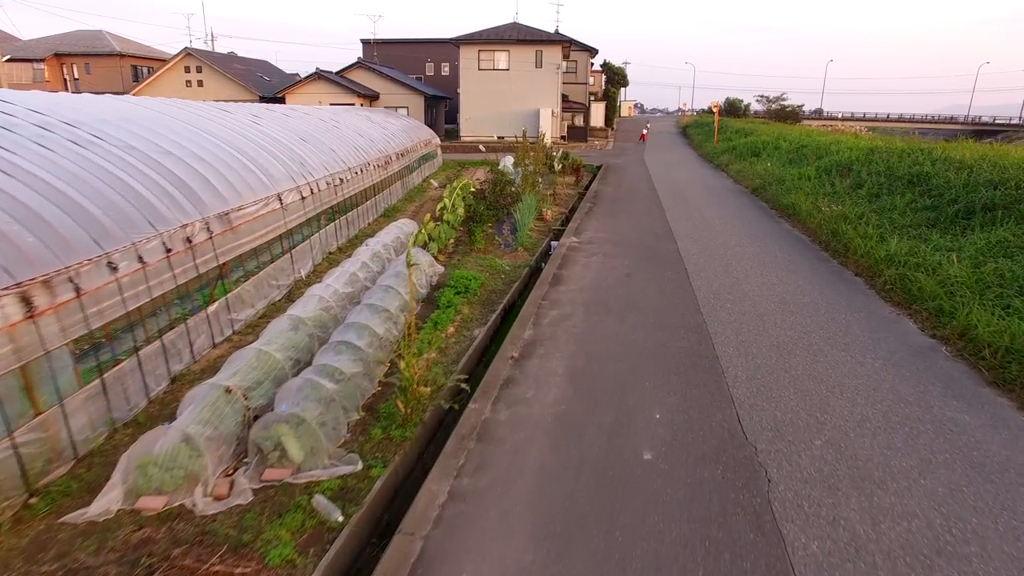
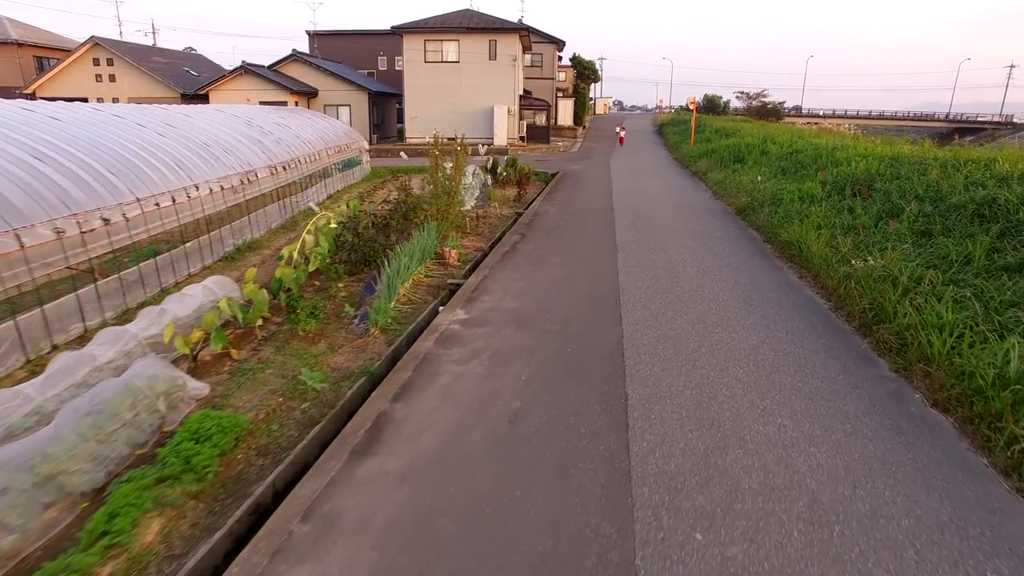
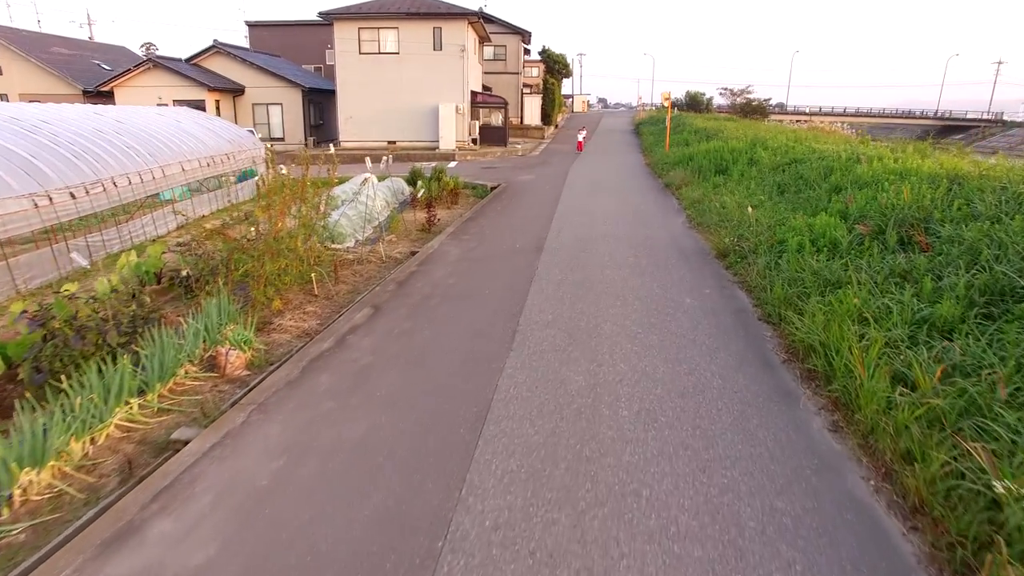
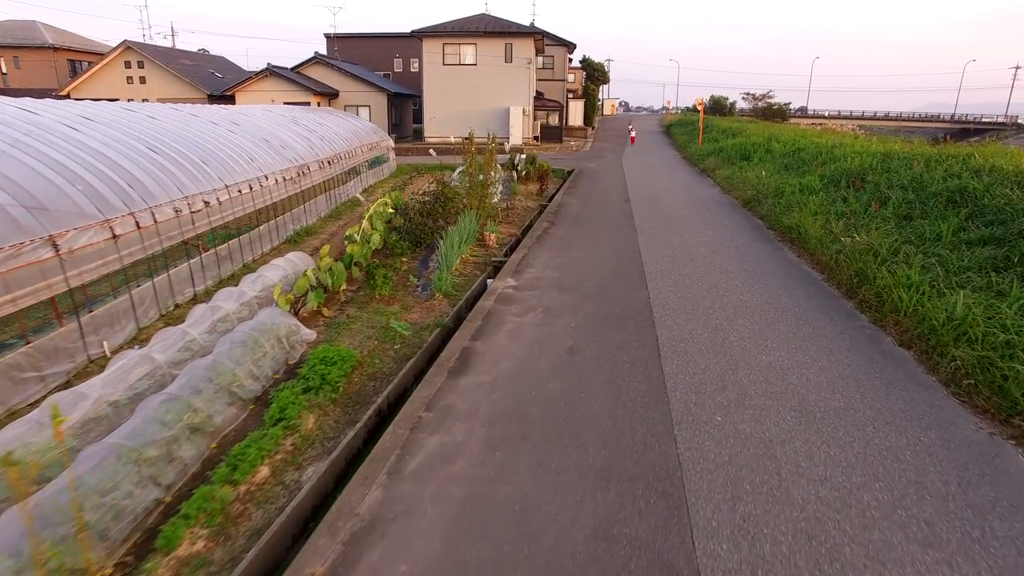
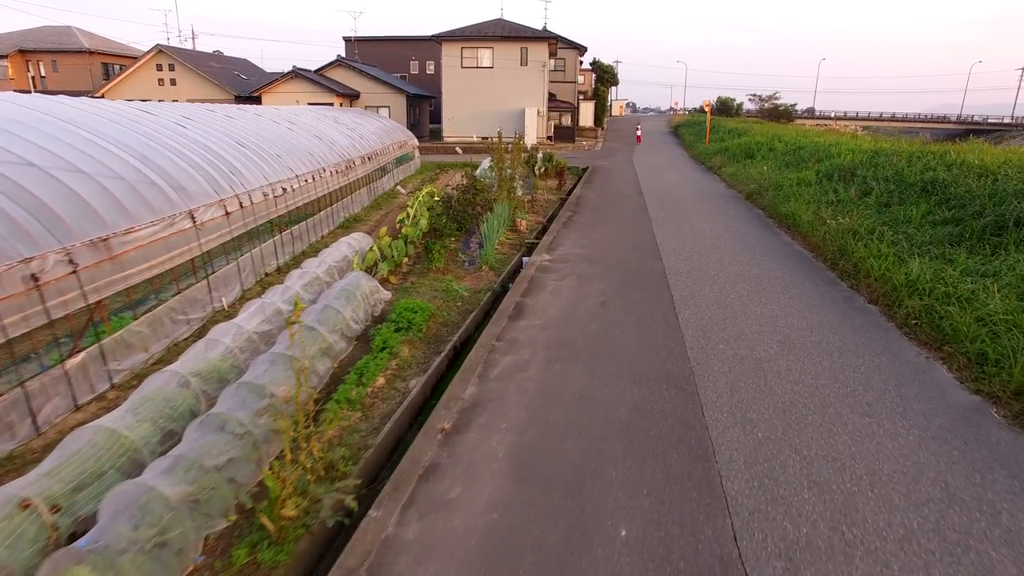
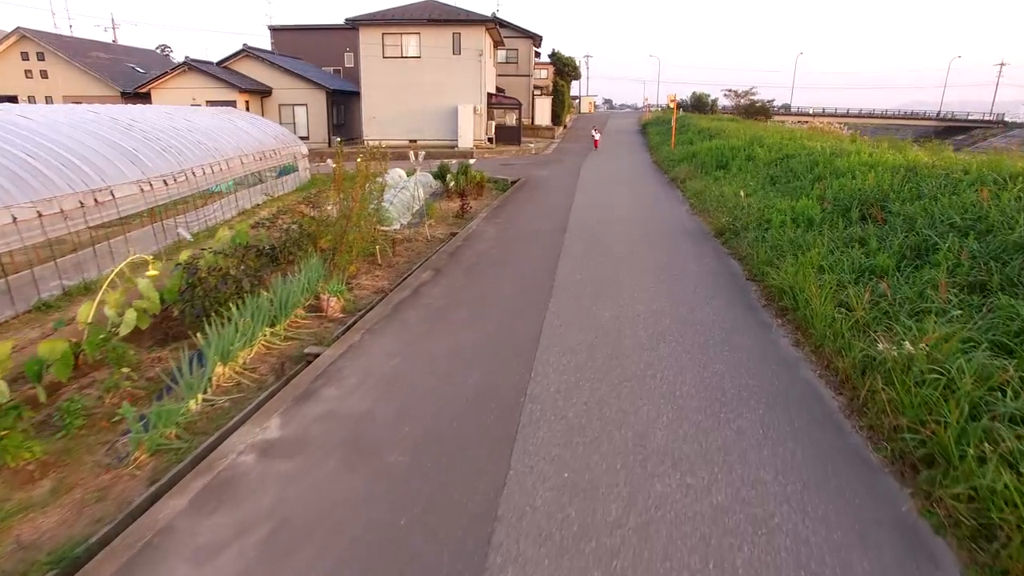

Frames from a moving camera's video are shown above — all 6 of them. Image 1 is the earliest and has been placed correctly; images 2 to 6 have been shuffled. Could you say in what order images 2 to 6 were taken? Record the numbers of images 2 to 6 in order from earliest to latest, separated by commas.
5, 4, 2, 6, 3
